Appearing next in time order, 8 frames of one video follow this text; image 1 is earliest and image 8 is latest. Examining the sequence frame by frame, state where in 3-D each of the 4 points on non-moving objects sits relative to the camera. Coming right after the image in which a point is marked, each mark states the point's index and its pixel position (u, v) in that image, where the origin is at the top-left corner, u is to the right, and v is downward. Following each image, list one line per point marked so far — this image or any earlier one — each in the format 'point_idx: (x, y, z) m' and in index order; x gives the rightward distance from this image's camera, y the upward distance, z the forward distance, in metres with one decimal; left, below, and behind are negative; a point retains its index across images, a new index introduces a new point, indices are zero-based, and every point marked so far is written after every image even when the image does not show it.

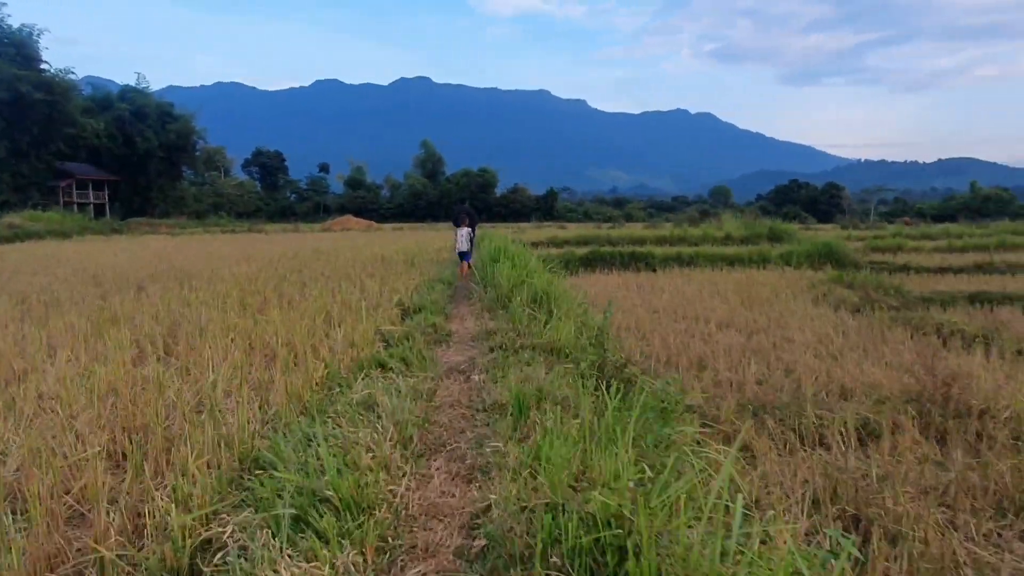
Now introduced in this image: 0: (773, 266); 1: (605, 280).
0: (+4.5, +0.4, +12.4) m
1: (+1.4, +0.1, +10.9) m
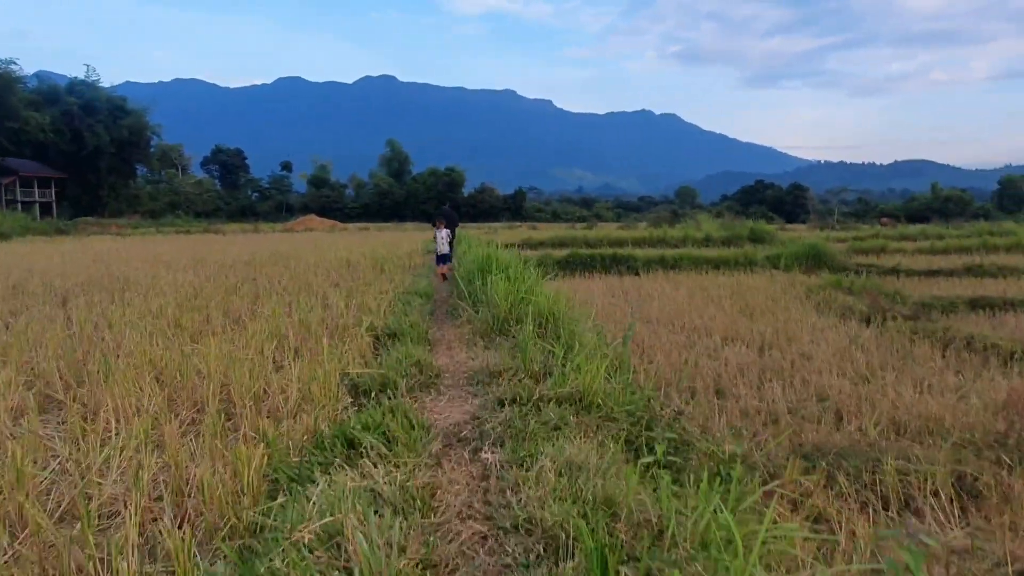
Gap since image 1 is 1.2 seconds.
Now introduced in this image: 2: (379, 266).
0: (+4.1, +0.3, +11.9) m
1: (+1.1, 0.0, +10.2) m
2: (-1.5, +0.2, +8.0) m
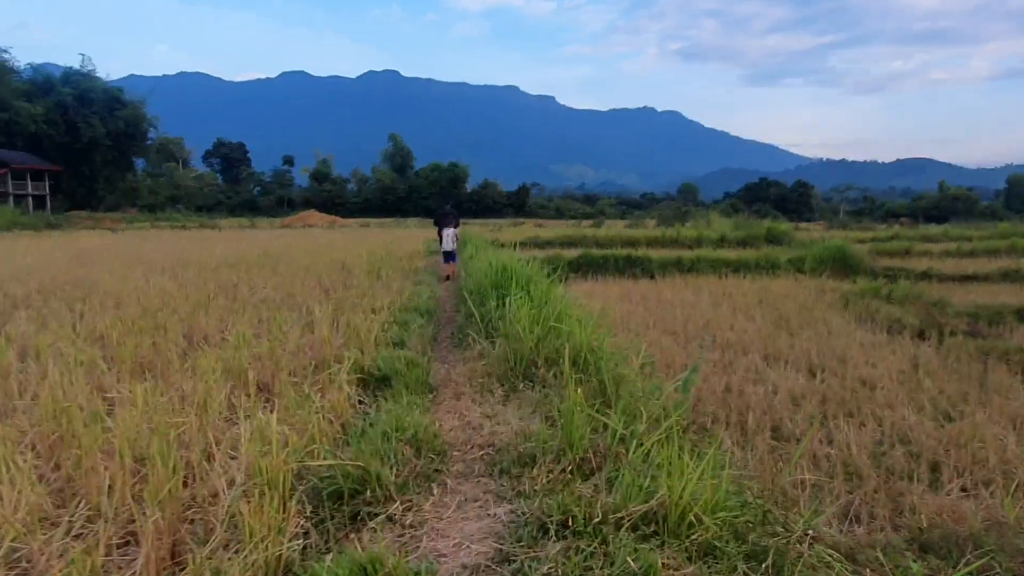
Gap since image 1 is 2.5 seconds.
0: (+4.2, +0.2, +11.1) m
1: (+1.2, -0.1, +9.4) m
2: (-1.4, +0.2, +7.2) m
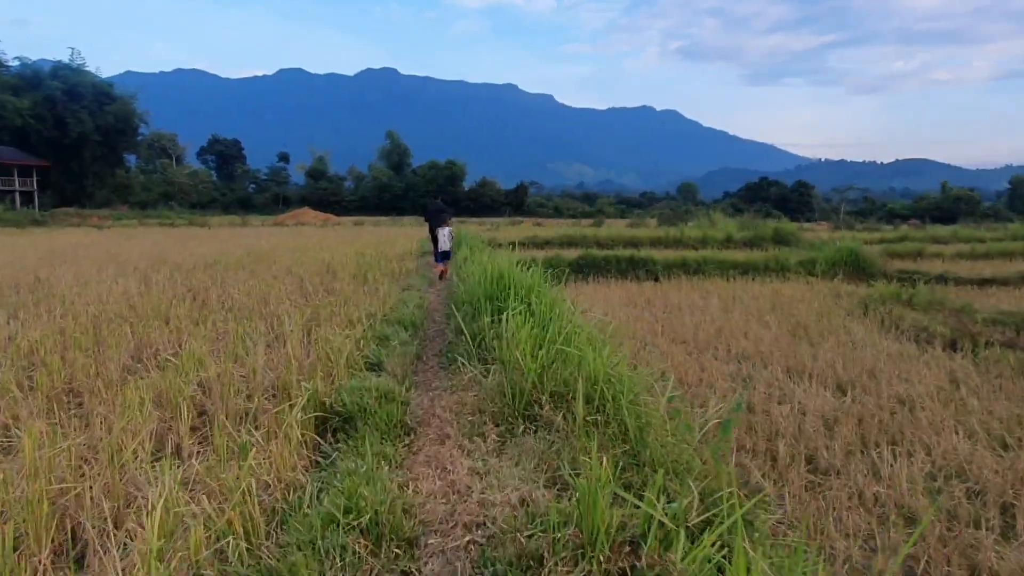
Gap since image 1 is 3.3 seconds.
0: (+4.2, +0.2, +10.6) m
1: (+1.2, -0.1, +8.9) m
2: (-1.4, +0.1, +6.7) m
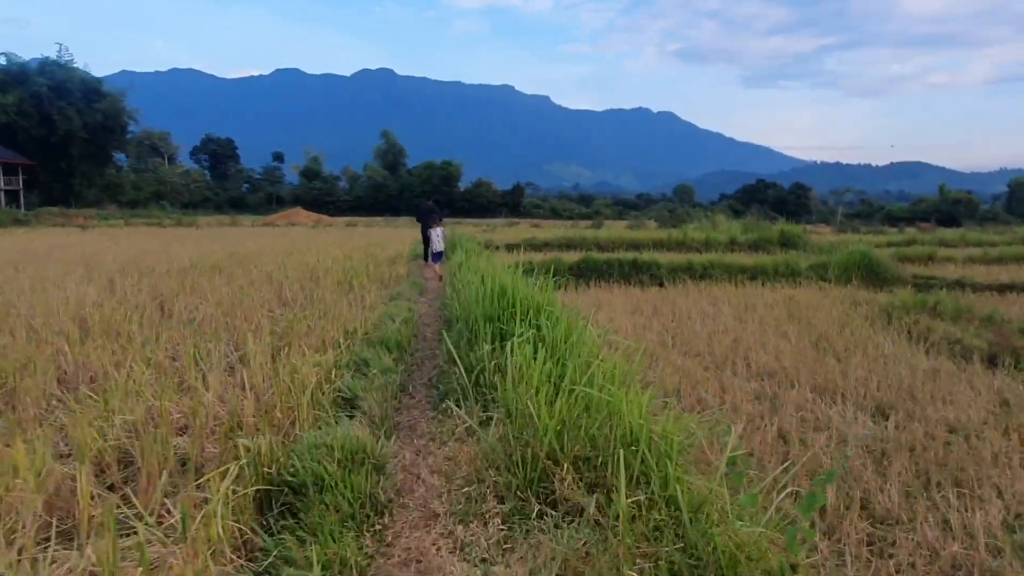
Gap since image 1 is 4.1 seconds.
0: (+4.2, +0.1, +10.1) m
1: (+1.2, -0.2, +8.4) m
2: (-1.4, +0.1, +6.2) m
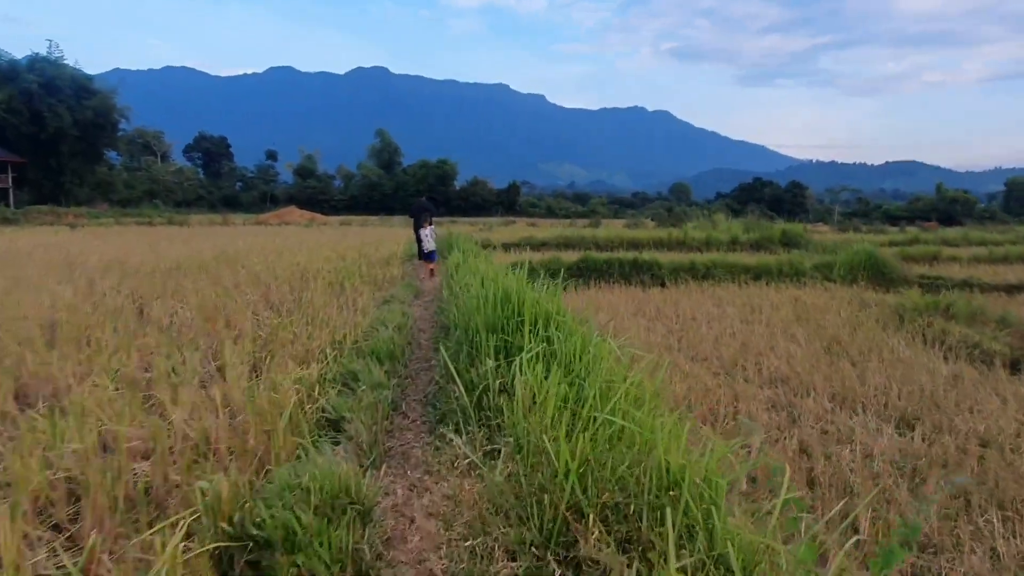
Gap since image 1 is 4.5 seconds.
0: (+4.1, +0.1, +9.8) m
1: (+1.2, -0.2, +8.1) m
2: (-1.4, +0.1, +5.9) m
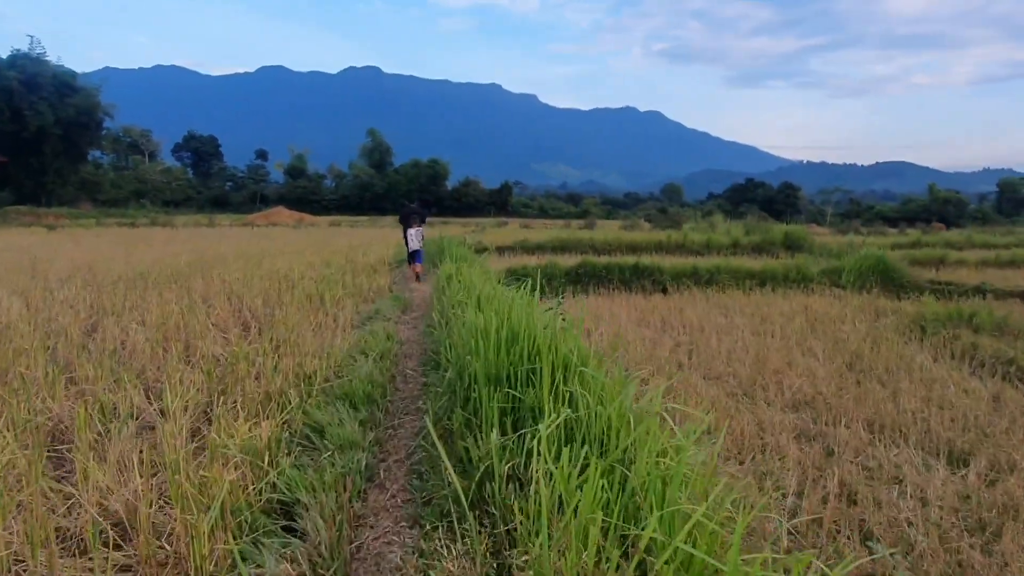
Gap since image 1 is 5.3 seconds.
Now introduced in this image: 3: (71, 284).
0: (+4.1, 0.0, +9.4) m
1: (+1.1, -0.3, +7.6) m
2: (-1.4, 0.0, +5.4) m
3: (-3.7, 0.0, +6.0) m
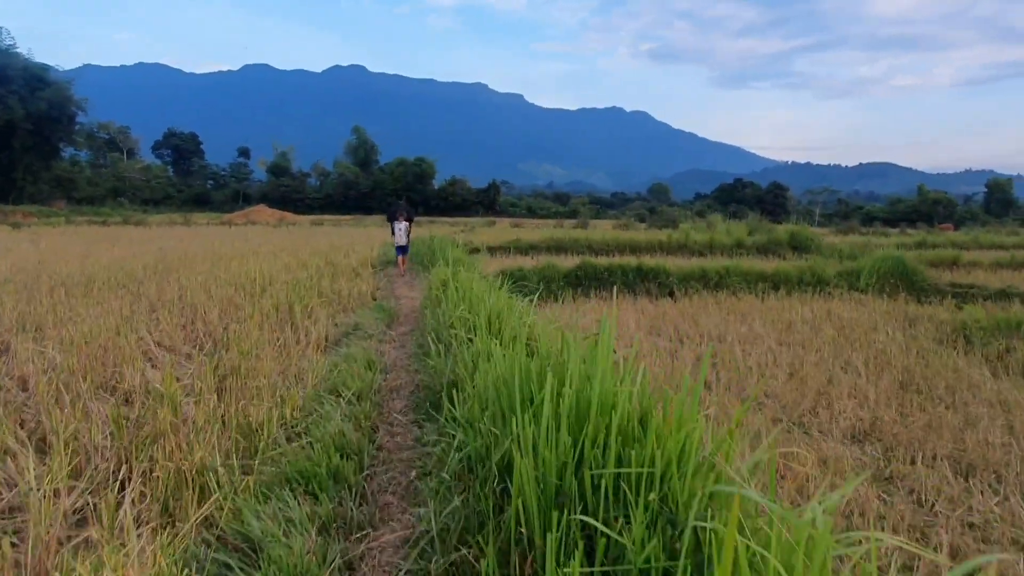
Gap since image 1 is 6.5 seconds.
0: (+4.0, -0.1, +8.7) m
1: (+1.1, -0.3, +6.9) m
2: (-1.4, -0.1, +4.6) m
3: (-3.7, 0.0, +5.1) m
